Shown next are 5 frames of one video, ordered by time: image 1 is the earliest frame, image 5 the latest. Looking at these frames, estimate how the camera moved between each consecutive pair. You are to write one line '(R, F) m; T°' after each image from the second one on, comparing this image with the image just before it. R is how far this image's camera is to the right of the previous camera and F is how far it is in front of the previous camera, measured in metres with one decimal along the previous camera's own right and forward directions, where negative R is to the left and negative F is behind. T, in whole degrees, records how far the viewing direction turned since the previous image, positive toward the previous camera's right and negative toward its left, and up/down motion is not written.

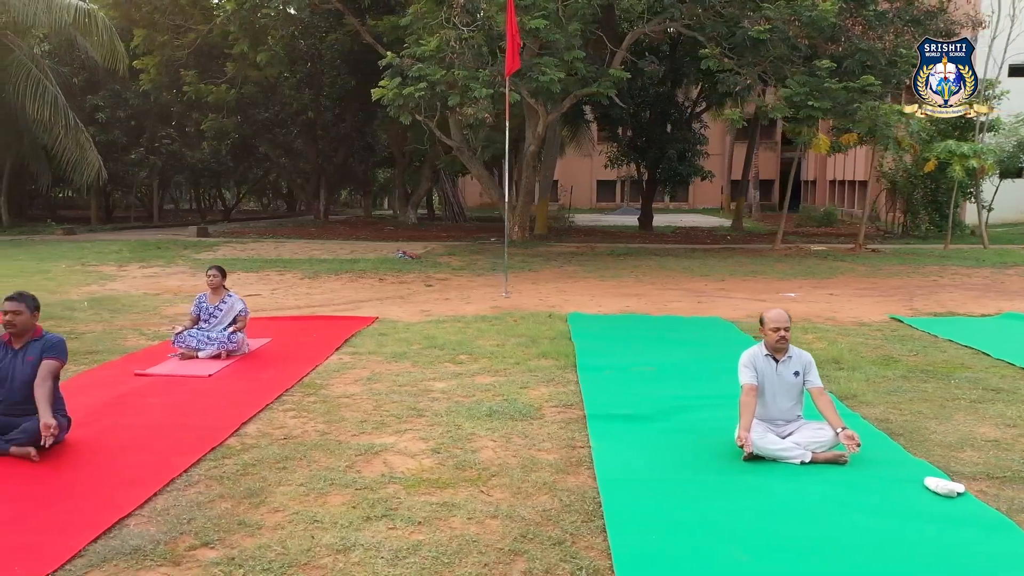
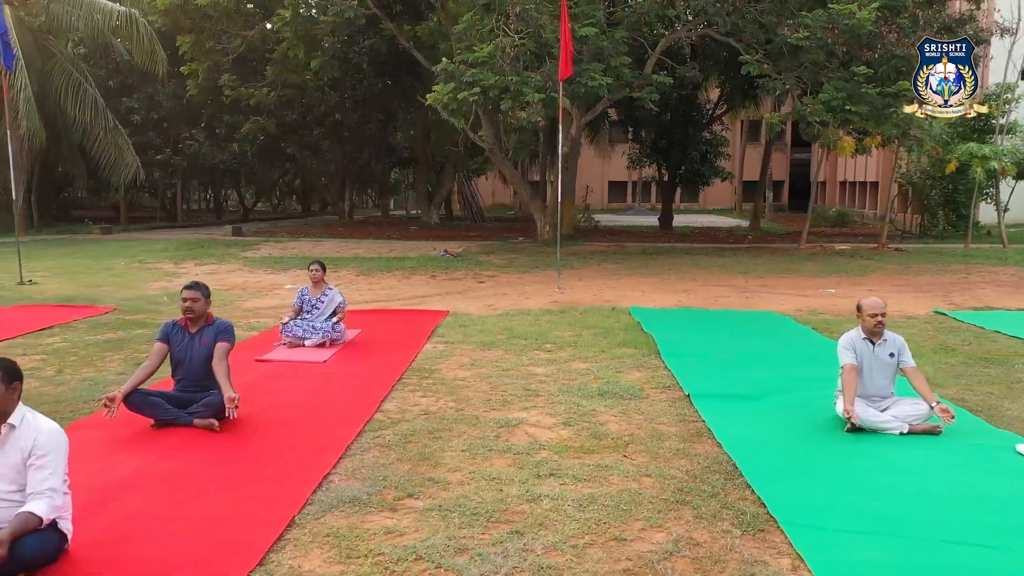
(-0.8, -0.5) m; 0°
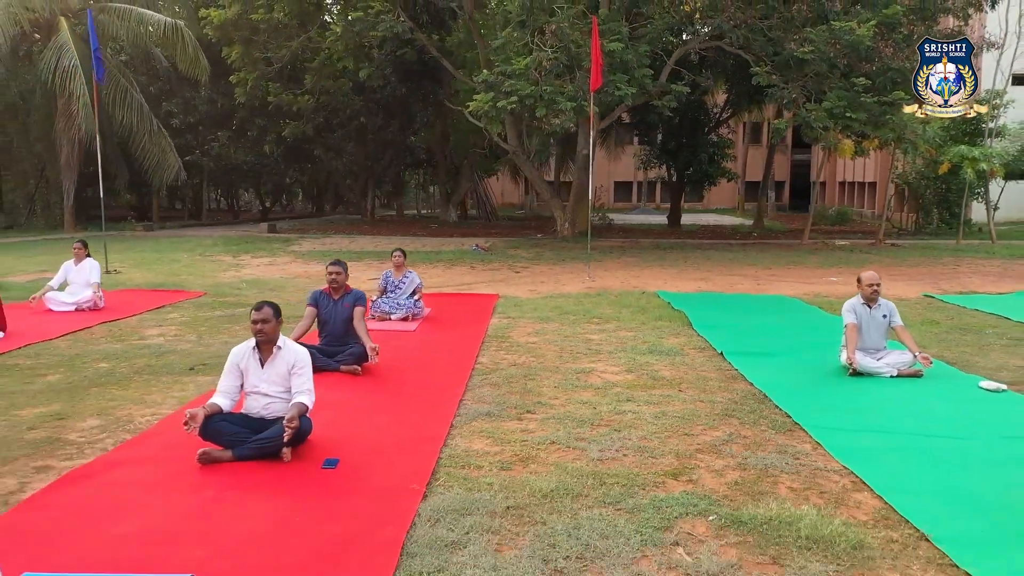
(-0.6, -1.3) m; 0°
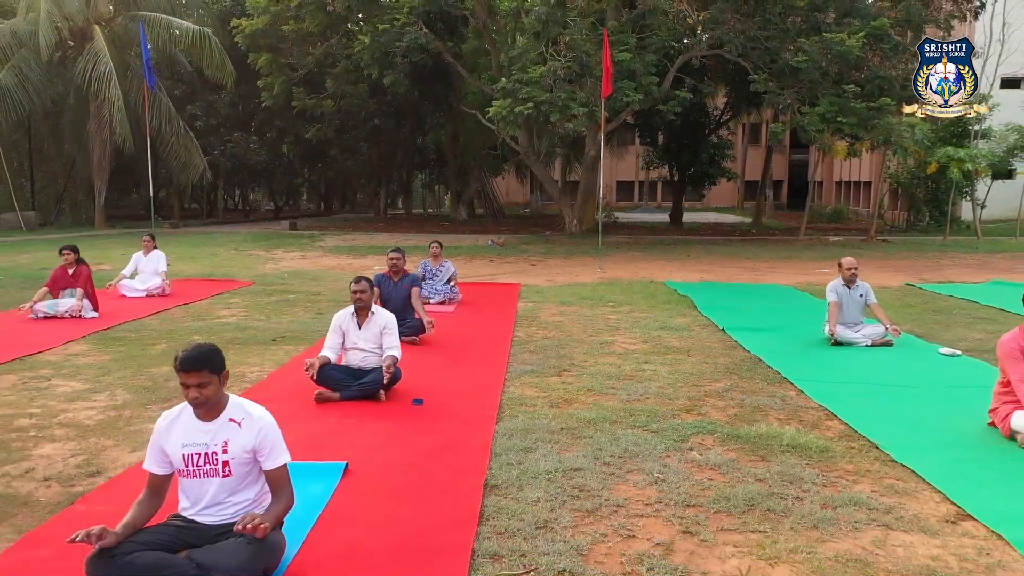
(-0.3, -1.1) m; 0°
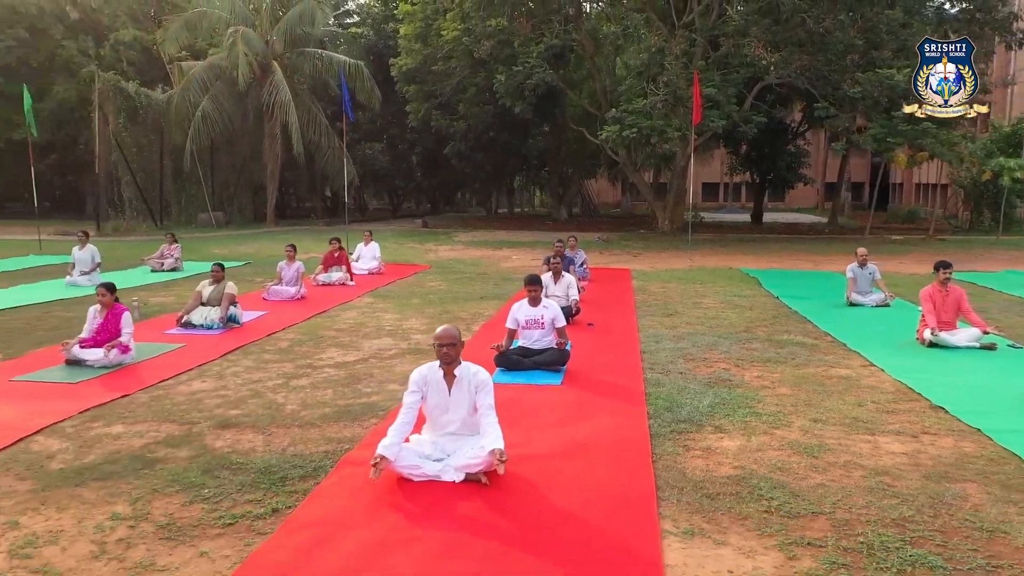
(-0.6, -4.1) m; -6°
